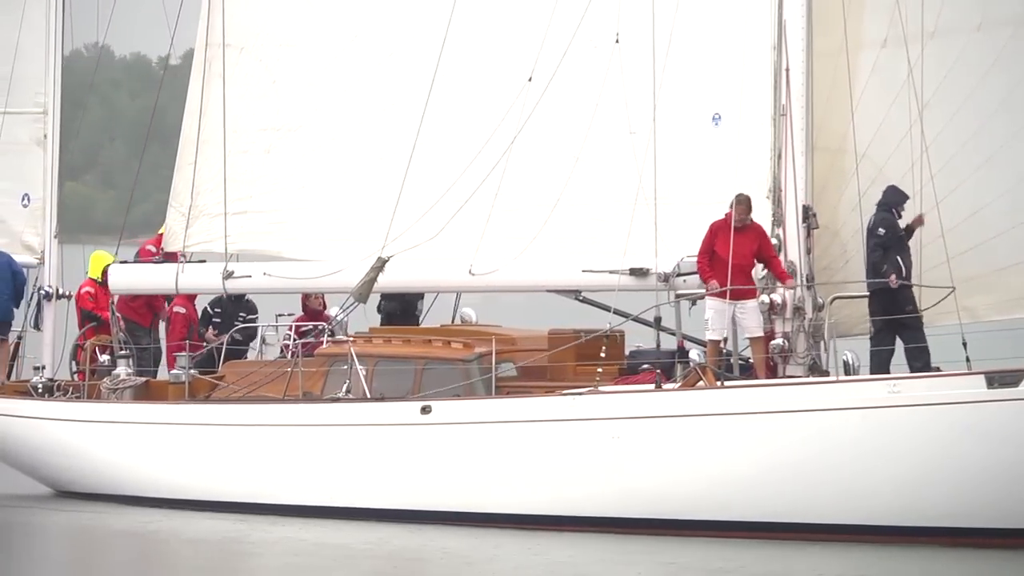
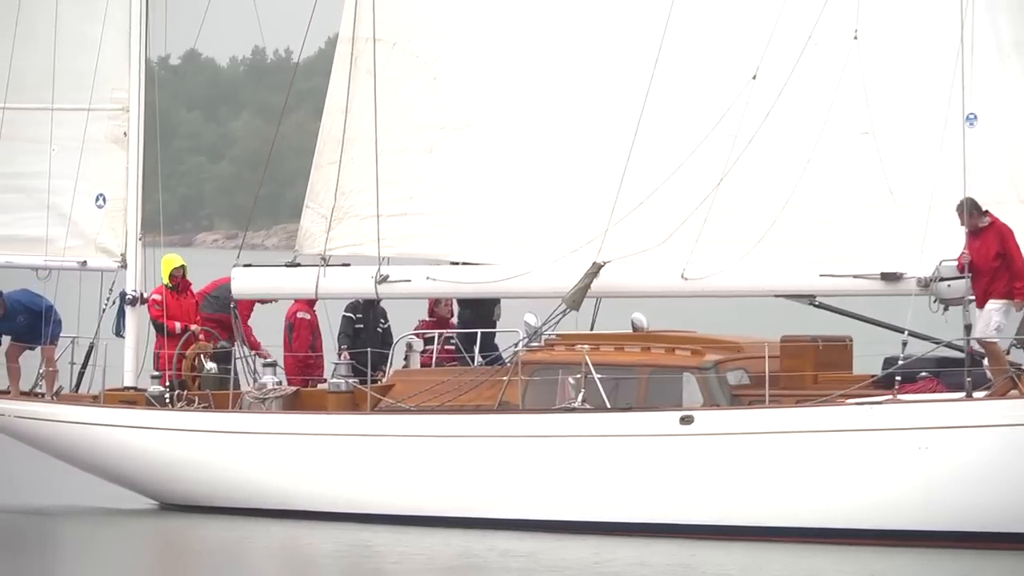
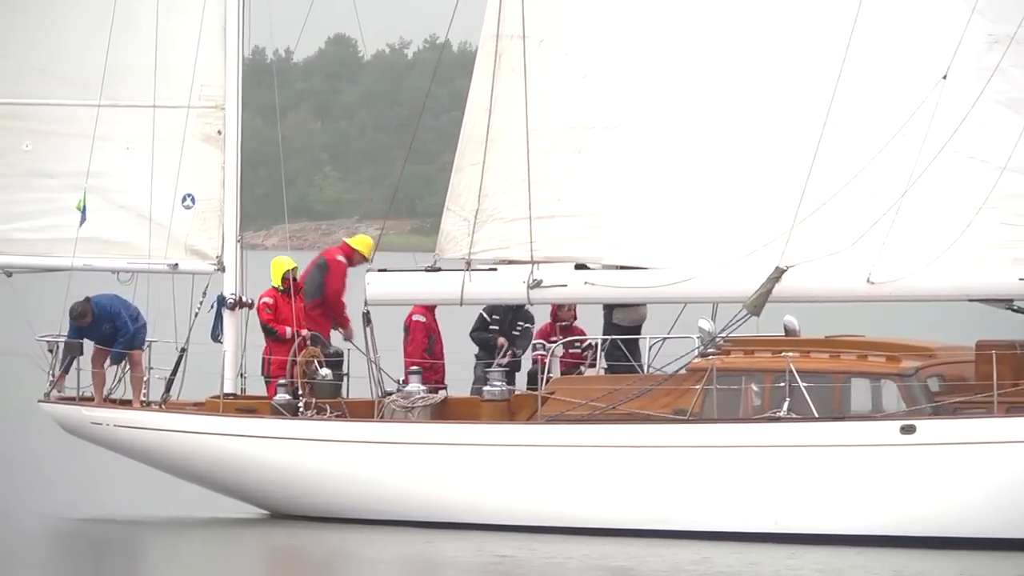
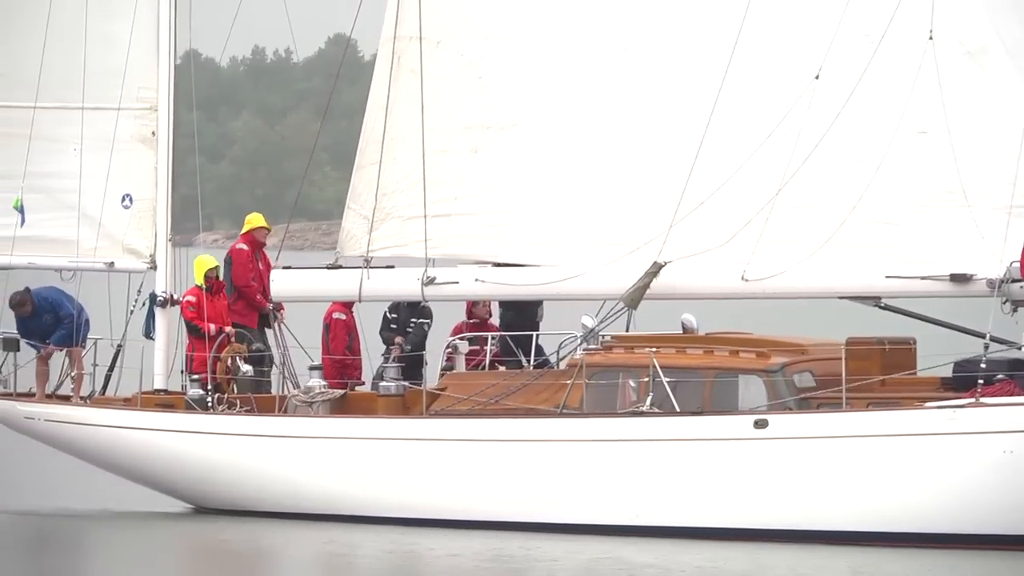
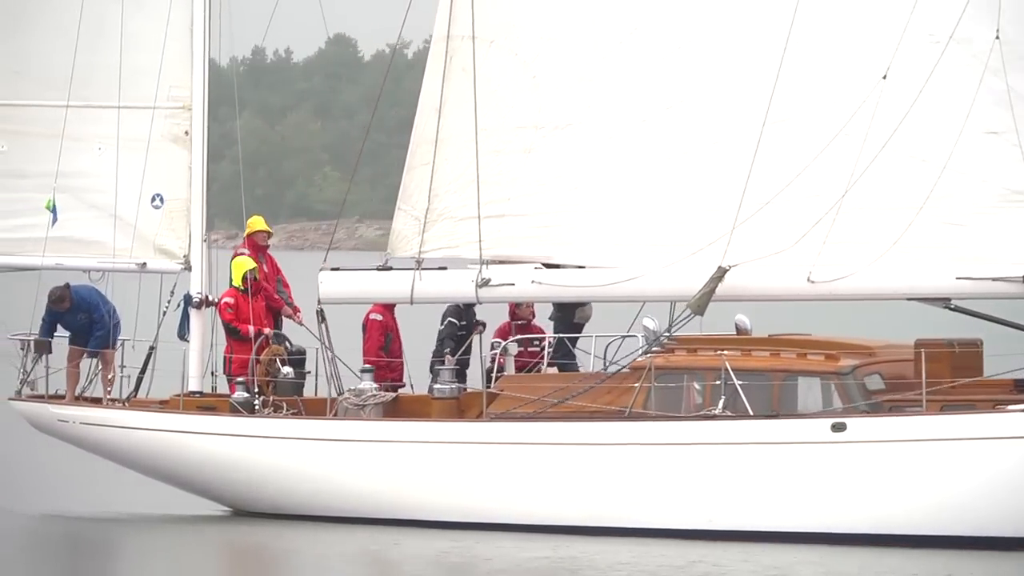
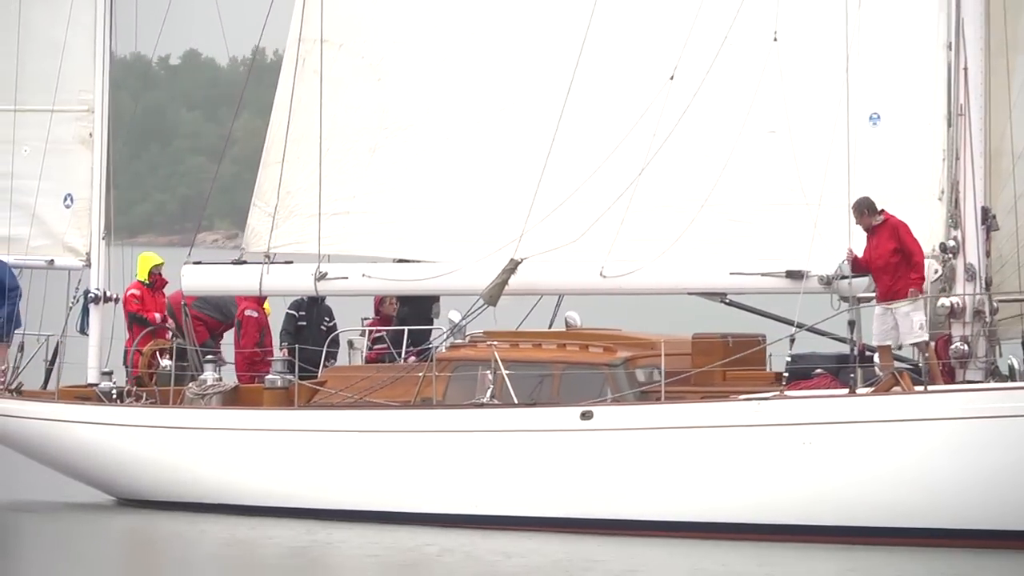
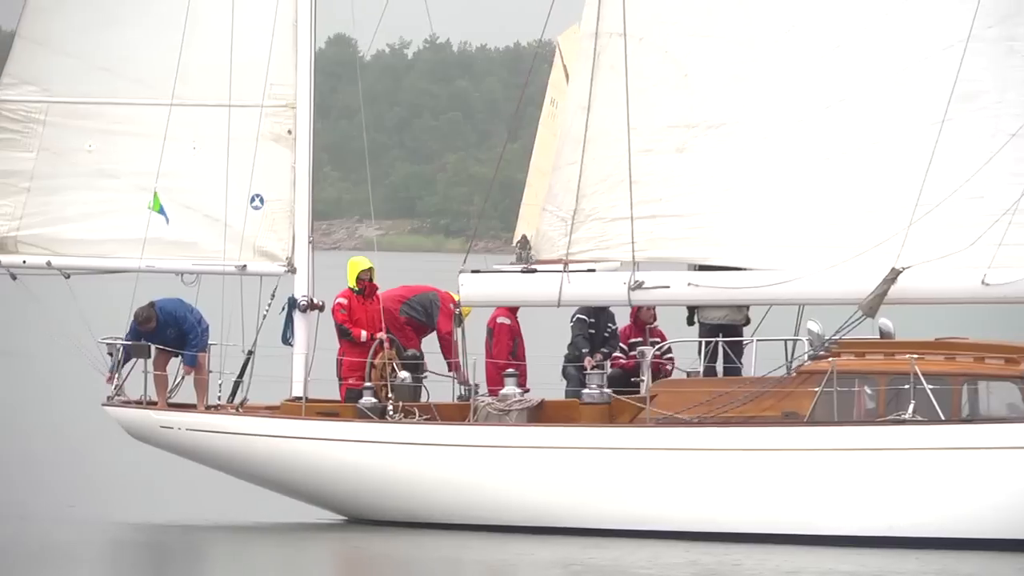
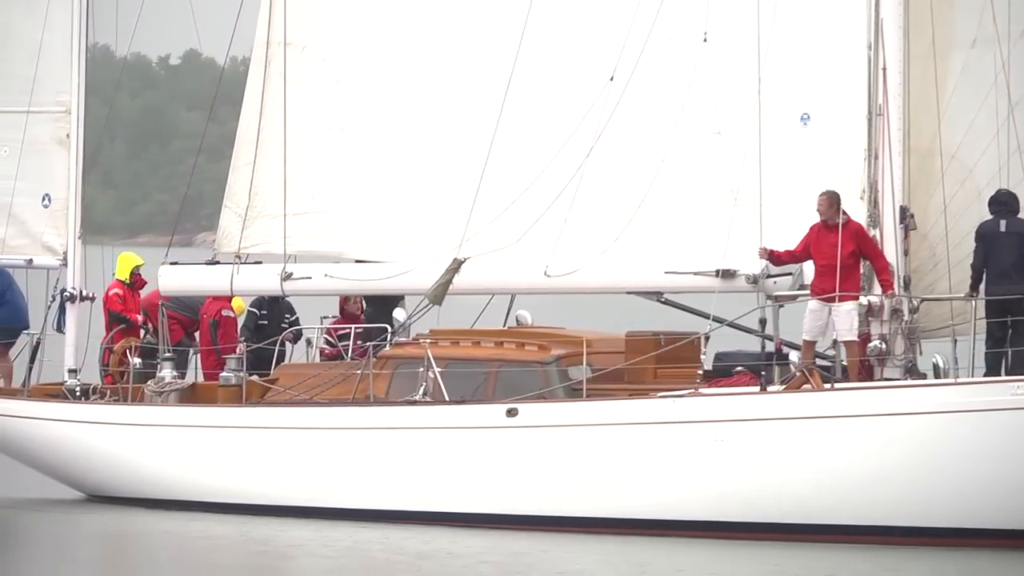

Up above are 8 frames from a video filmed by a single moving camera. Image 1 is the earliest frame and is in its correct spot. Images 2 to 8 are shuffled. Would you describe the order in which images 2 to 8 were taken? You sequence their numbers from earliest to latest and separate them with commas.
8, 6, 2, 4, 5, 3, 7
